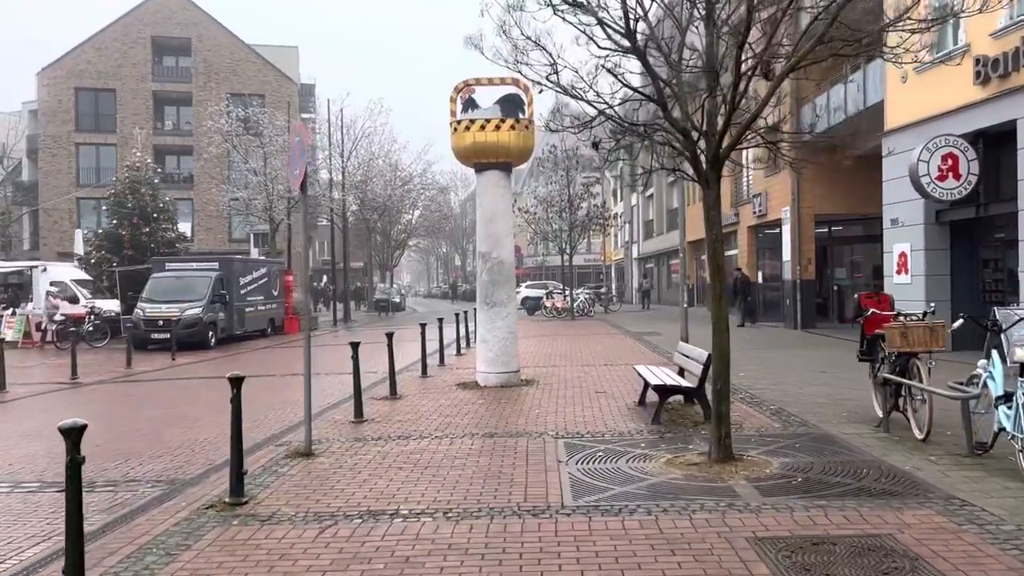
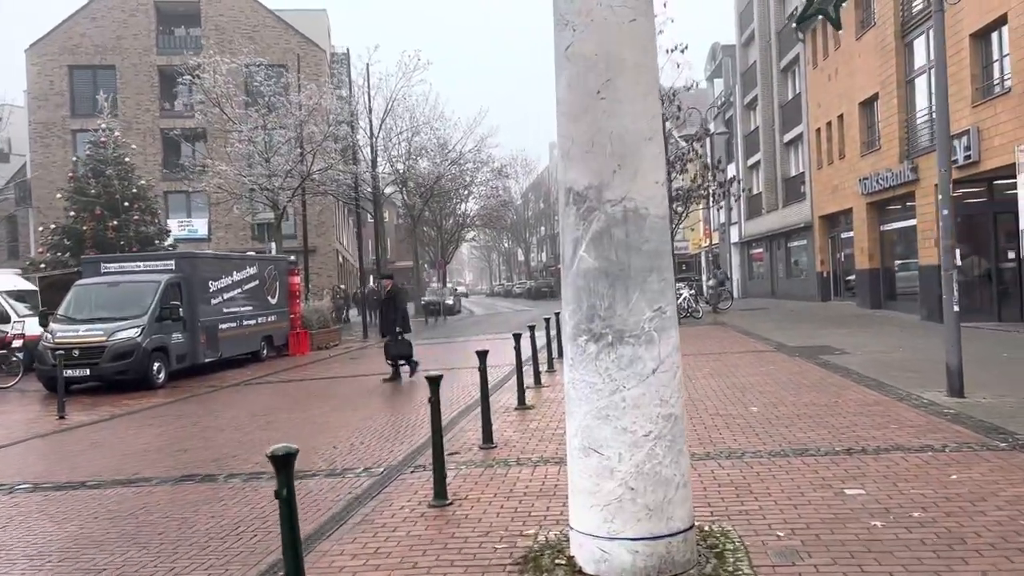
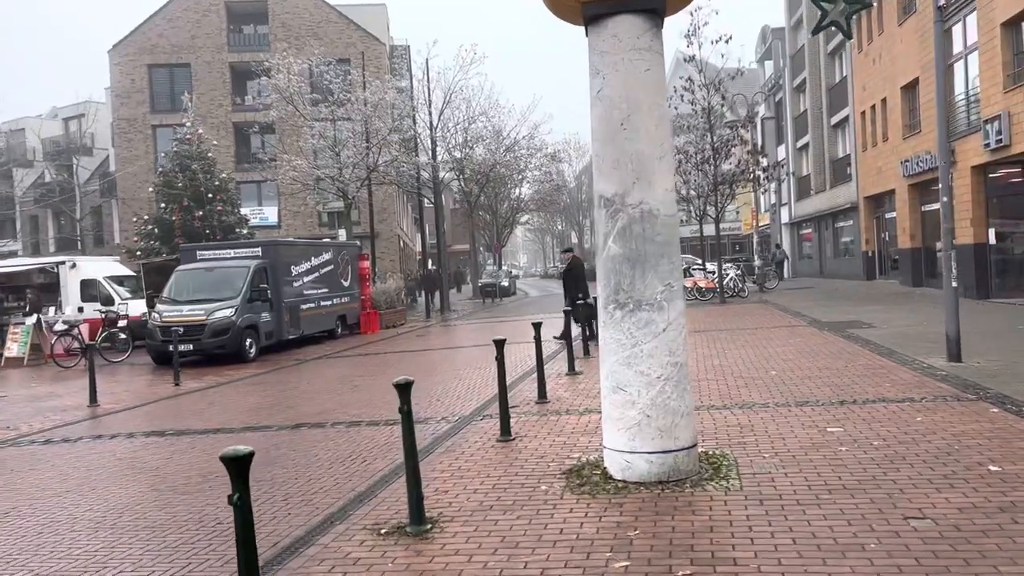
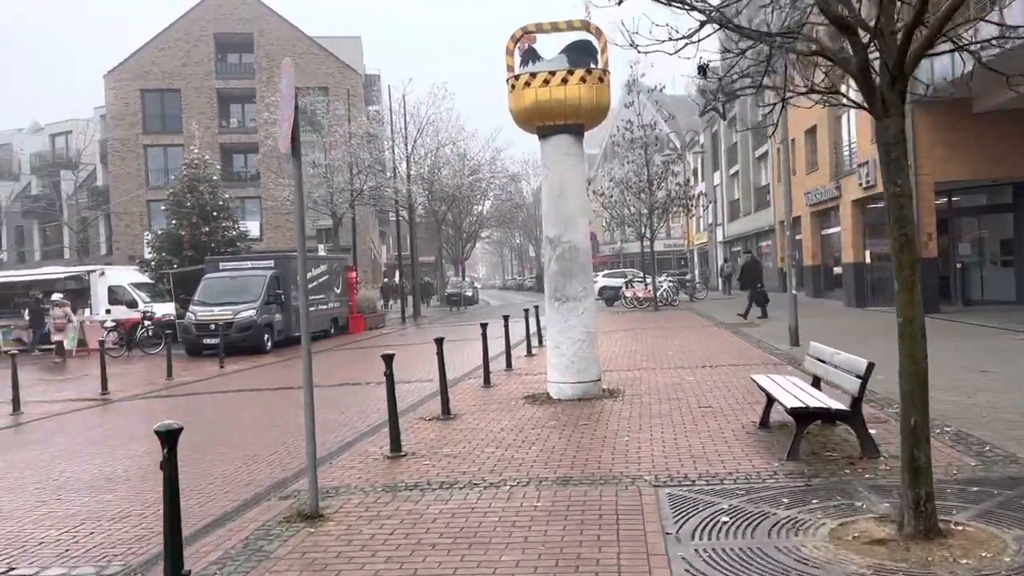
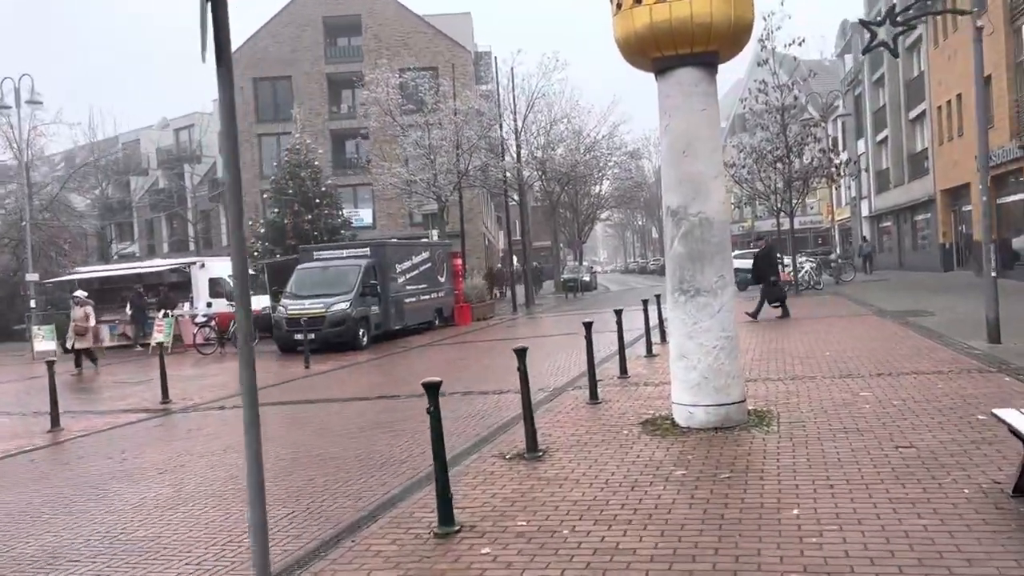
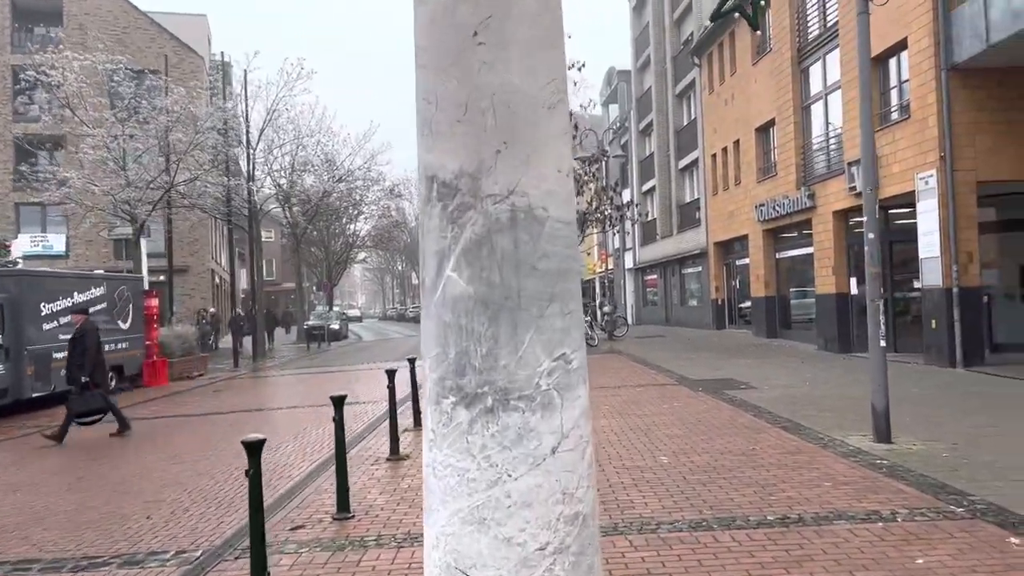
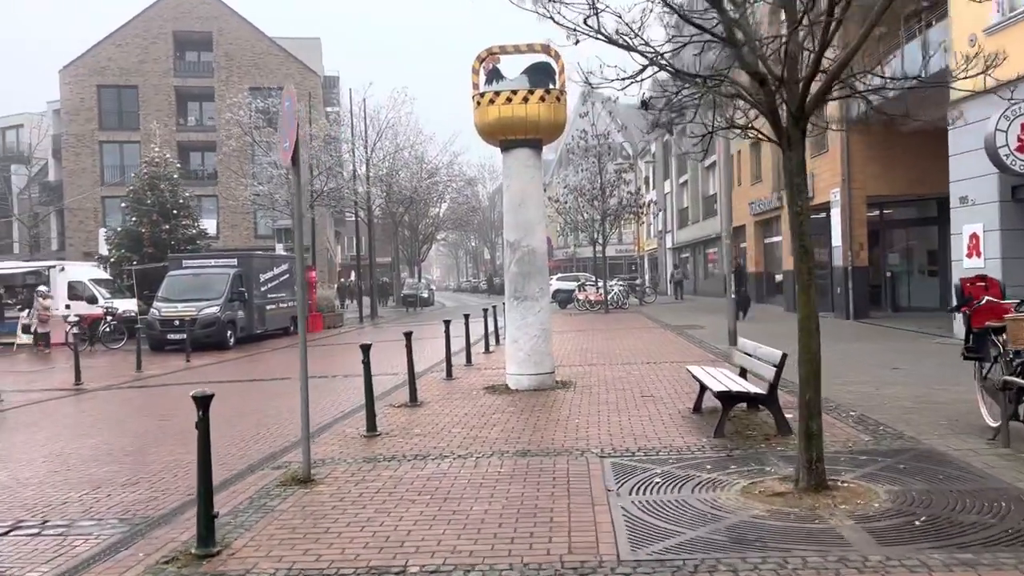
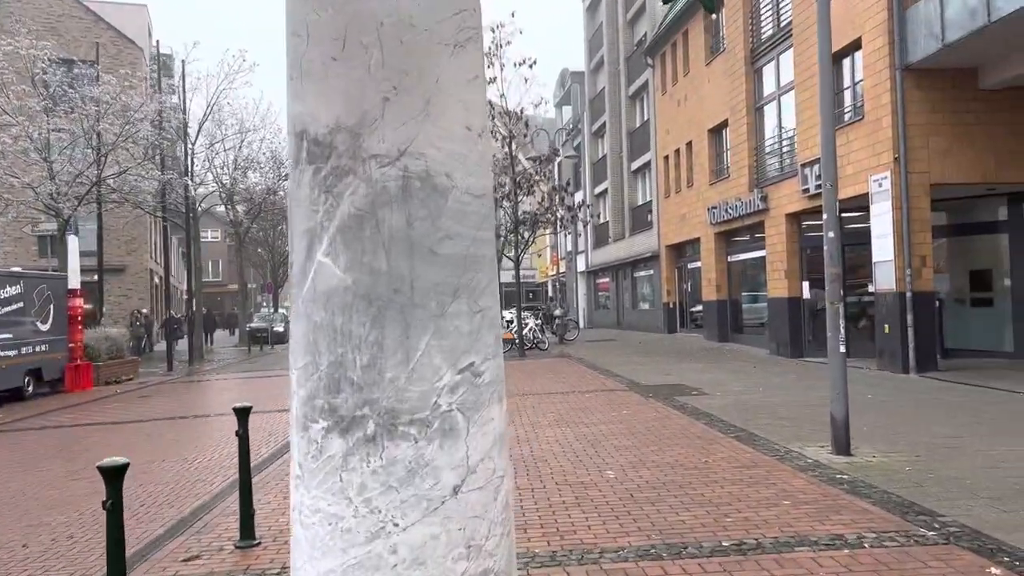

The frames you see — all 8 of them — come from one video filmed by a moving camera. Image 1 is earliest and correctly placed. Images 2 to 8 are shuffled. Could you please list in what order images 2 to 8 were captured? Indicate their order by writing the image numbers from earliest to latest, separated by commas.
7, 4, 5, 3, 2, 6, 8
